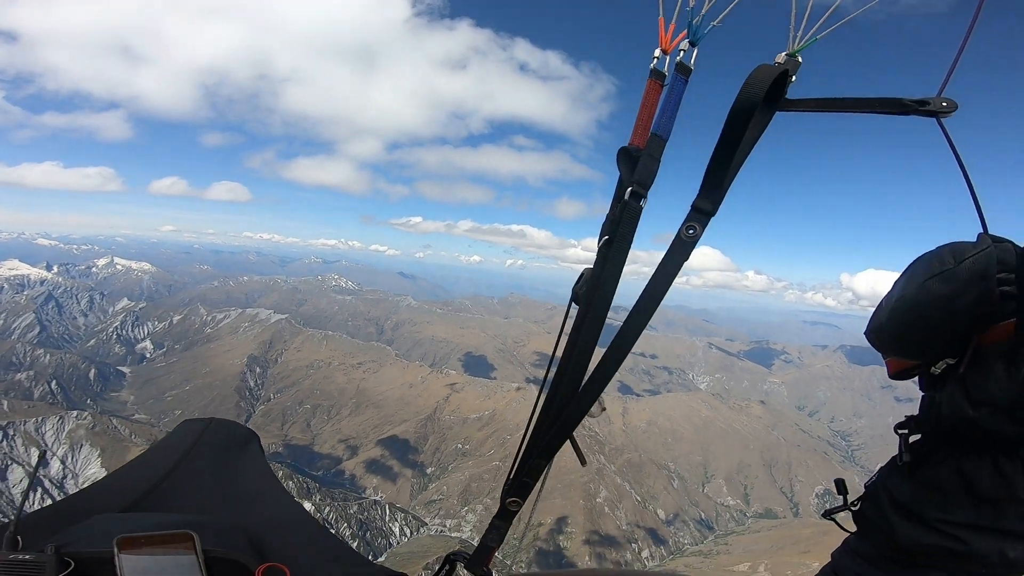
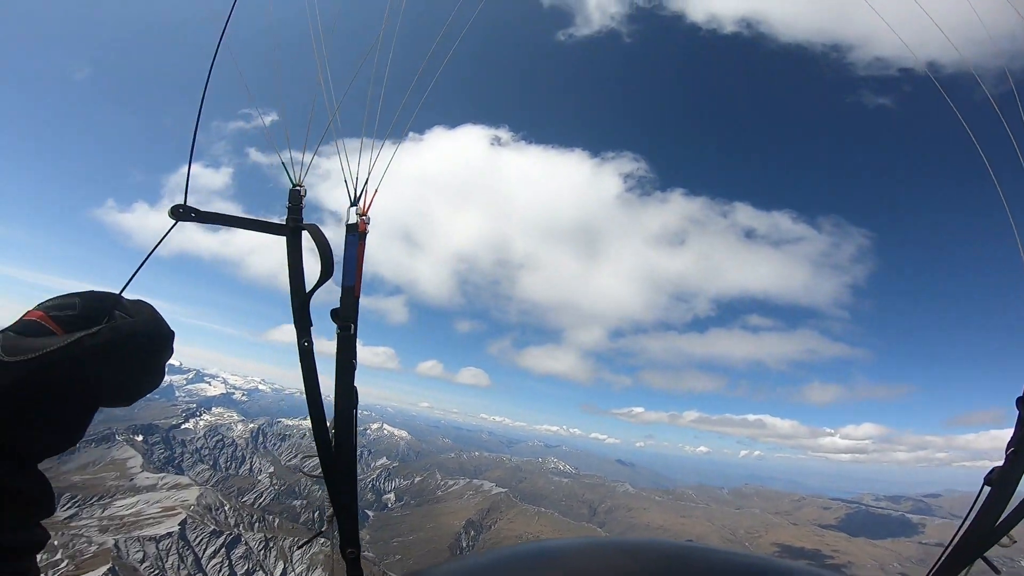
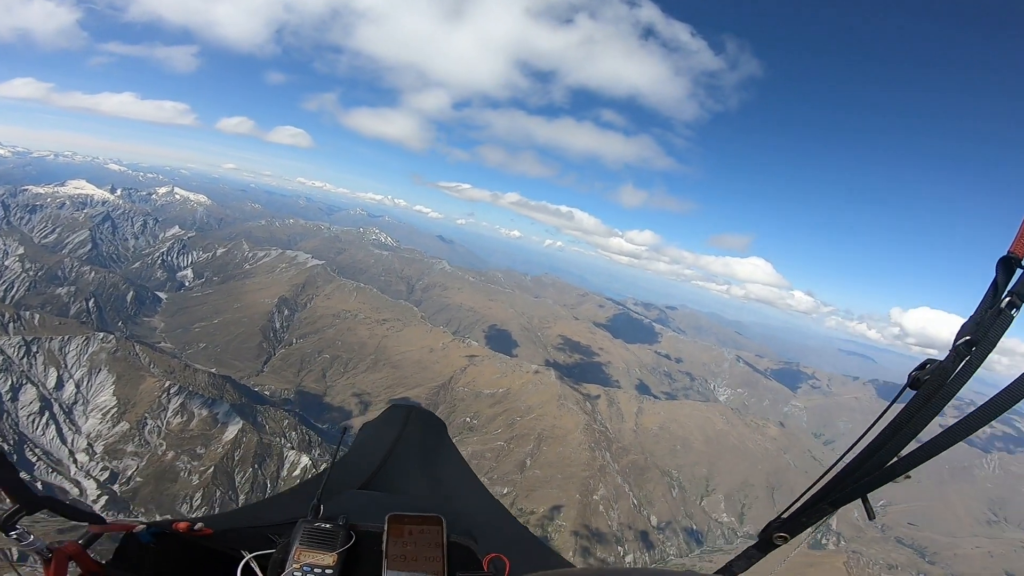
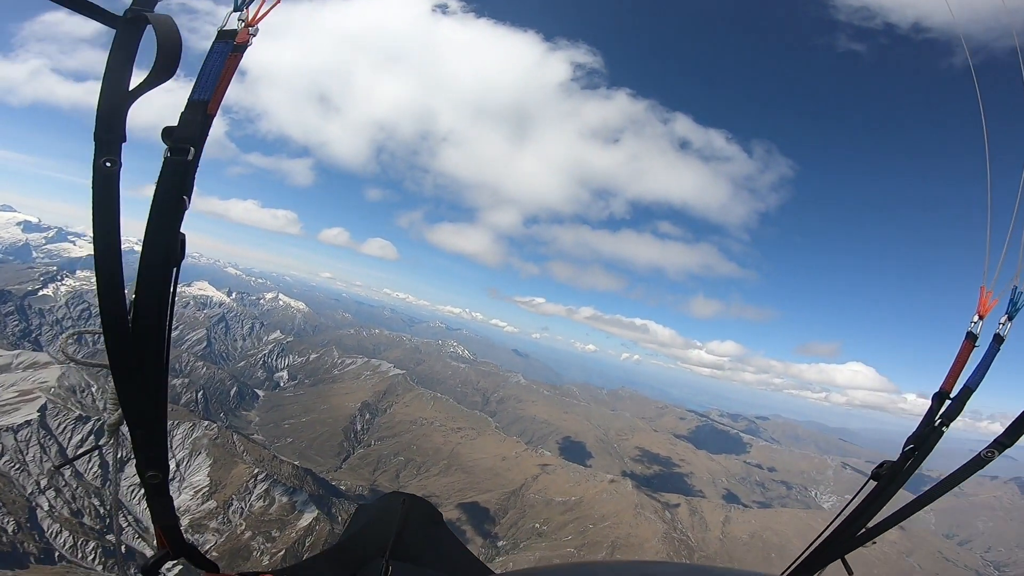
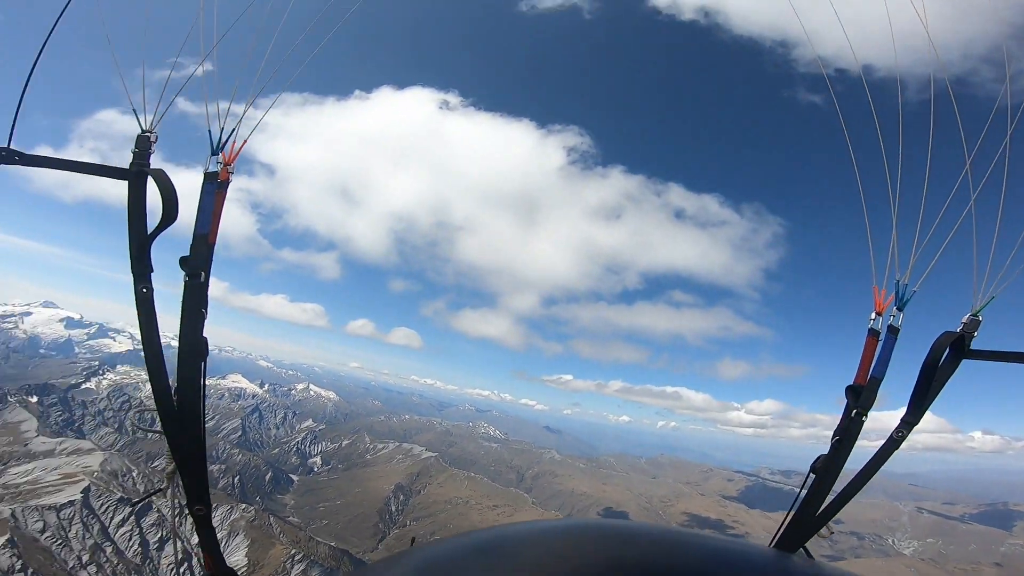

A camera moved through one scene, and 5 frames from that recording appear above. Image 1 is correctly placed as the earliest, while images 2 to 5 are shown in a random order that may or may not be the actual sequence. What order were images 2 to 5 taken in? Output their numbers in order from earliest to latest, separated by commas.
5, 2, 4, 3
